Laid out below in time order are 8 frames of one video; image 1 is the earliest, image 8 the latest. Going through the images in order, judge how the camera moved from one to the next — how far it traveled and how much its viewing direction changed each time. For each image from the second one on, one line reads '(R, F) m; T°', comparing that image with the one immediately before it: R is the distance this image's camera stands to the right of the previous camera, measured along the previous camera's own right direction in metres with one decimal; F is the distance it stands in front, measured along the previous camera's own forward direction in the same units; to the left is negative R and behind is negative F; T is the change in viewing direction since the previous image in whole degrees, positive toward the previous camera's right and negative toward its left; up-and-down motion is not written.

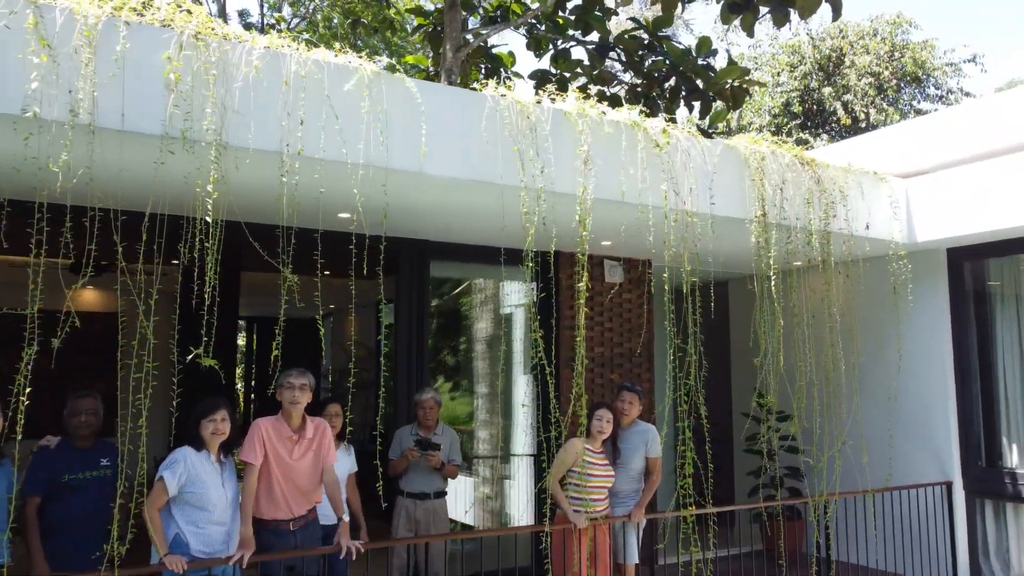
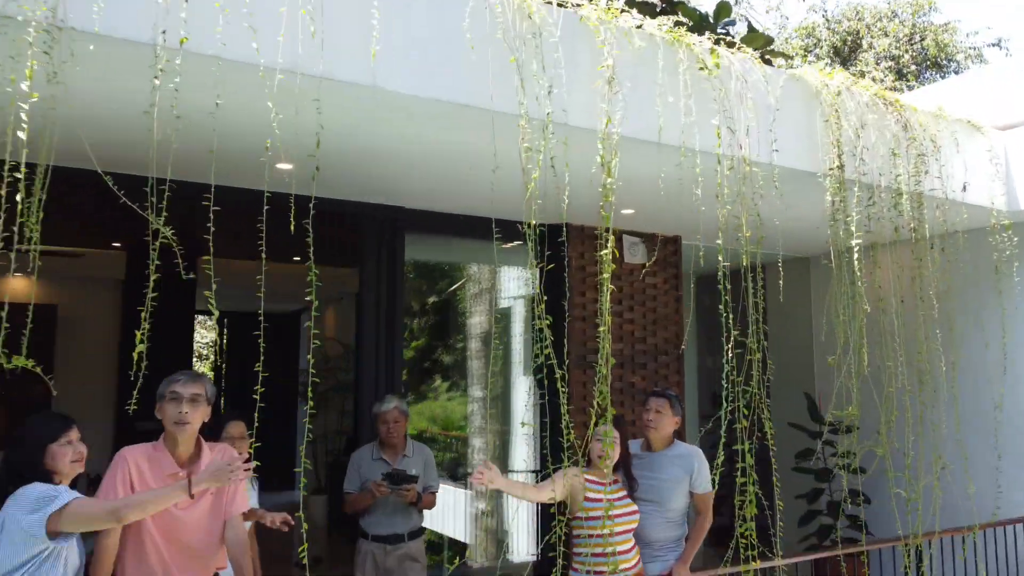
(0.0, +1.2) m; 0°
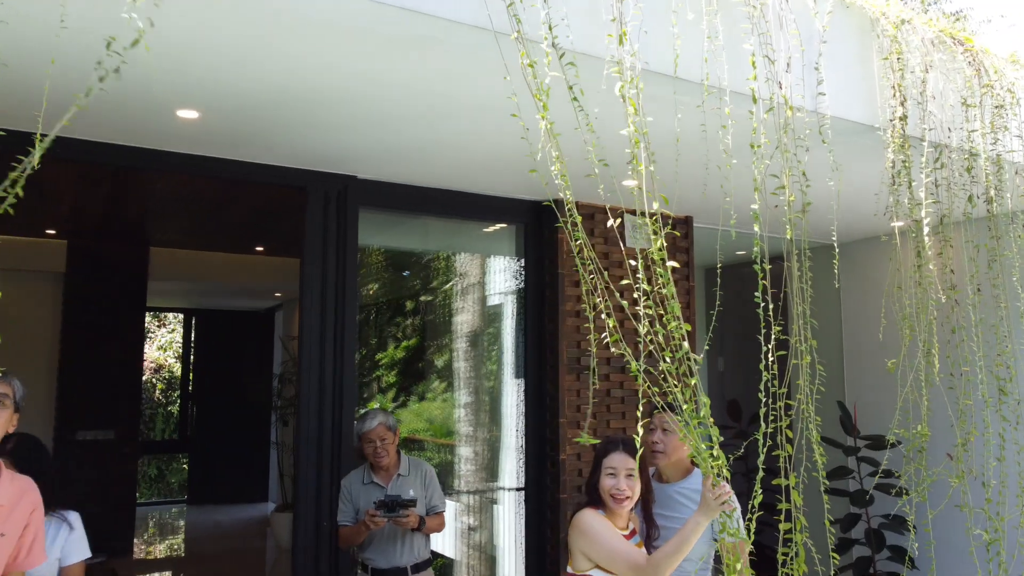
(+0.1, +0.8) m; 0°
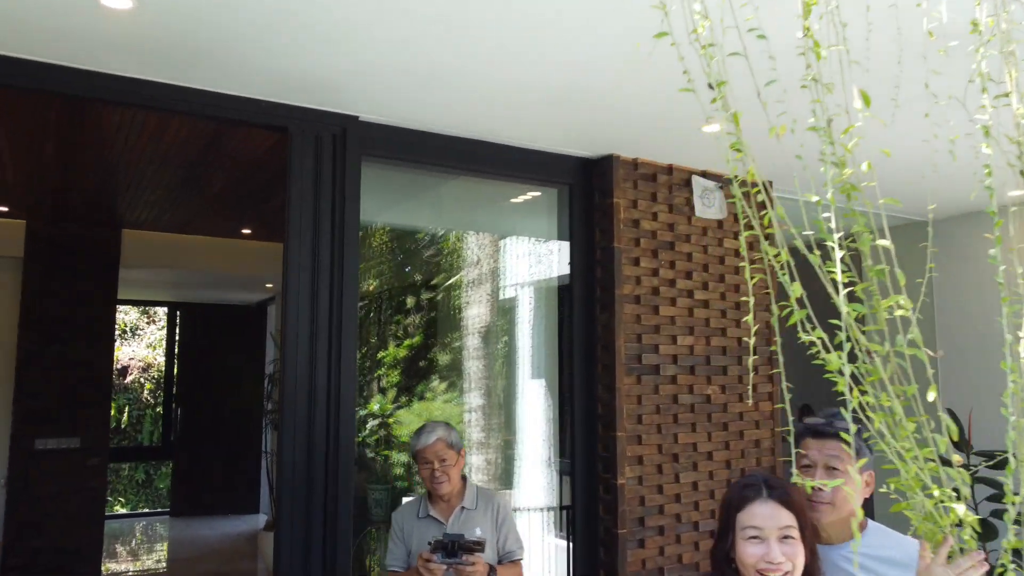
(-0.2, +0.9) m; 0°
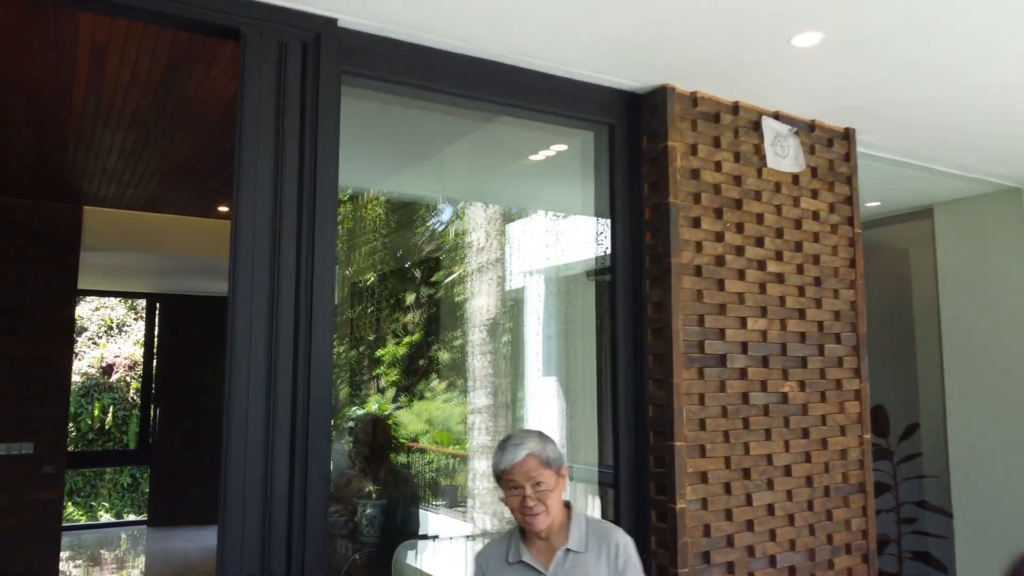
(-0.1, +0.7) m; 0°
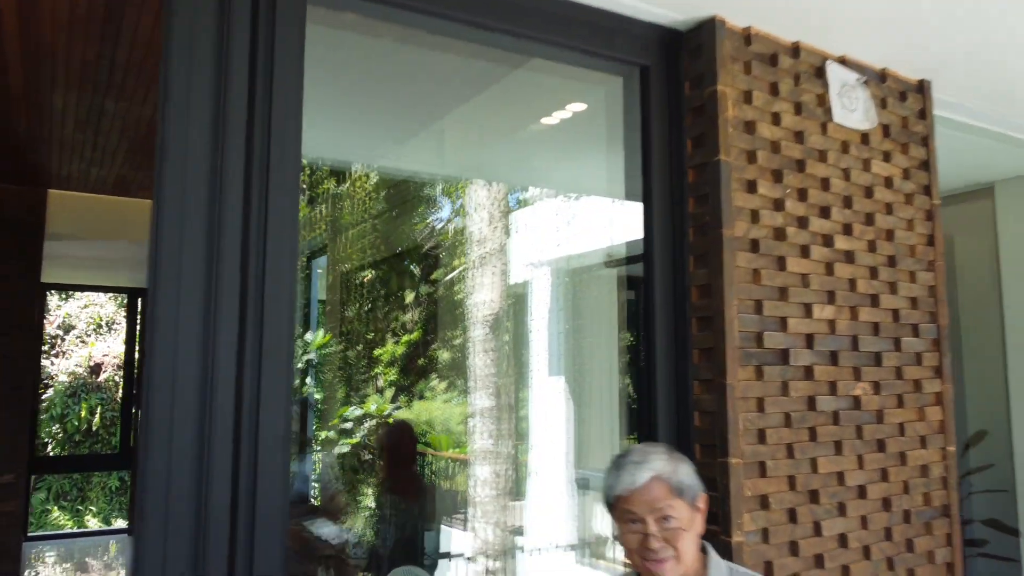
(0.0, +0.5) m; 0°
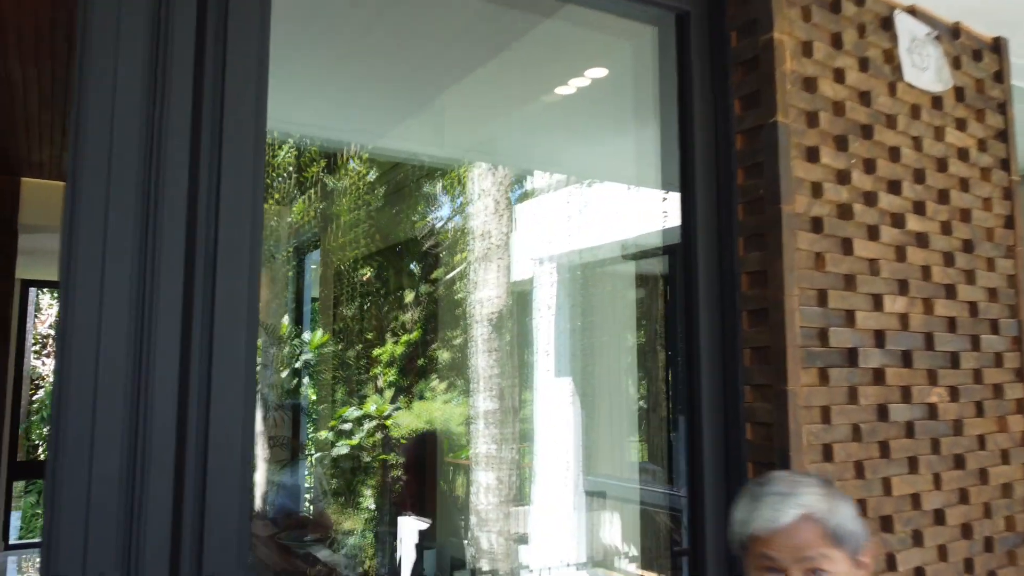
(0.0, +0.3) m; 0°
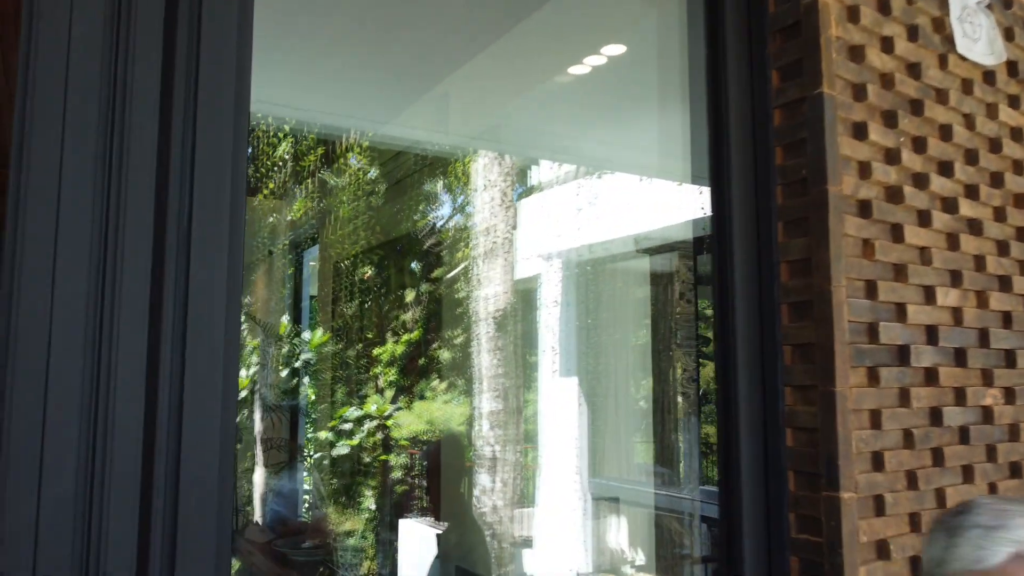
(0.0, +0.2) m; 0°
